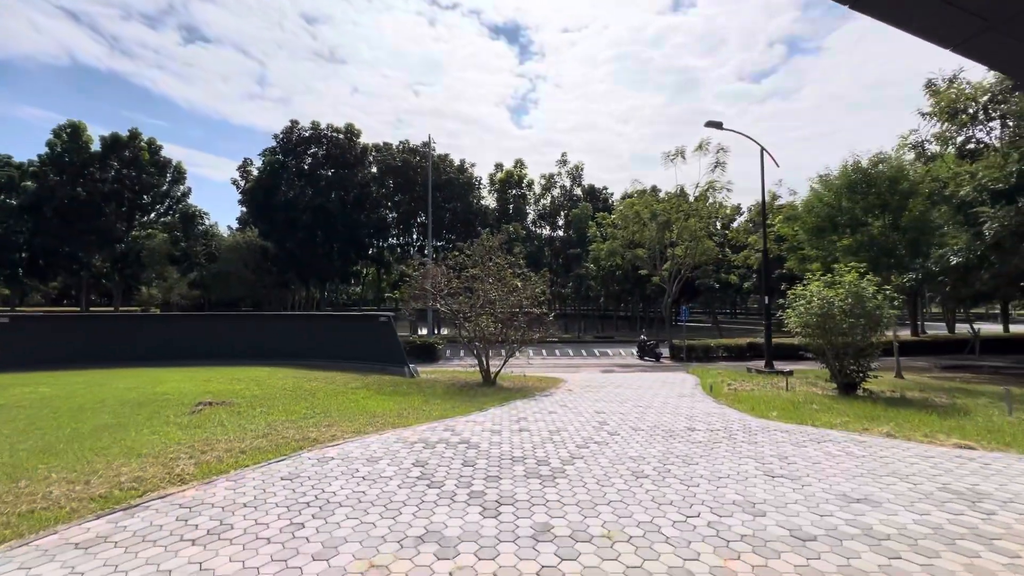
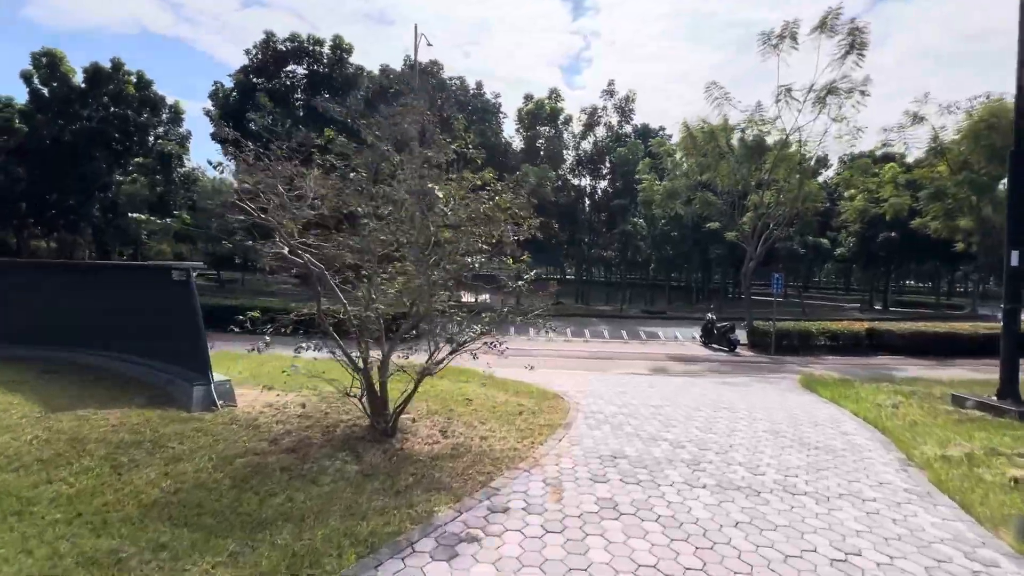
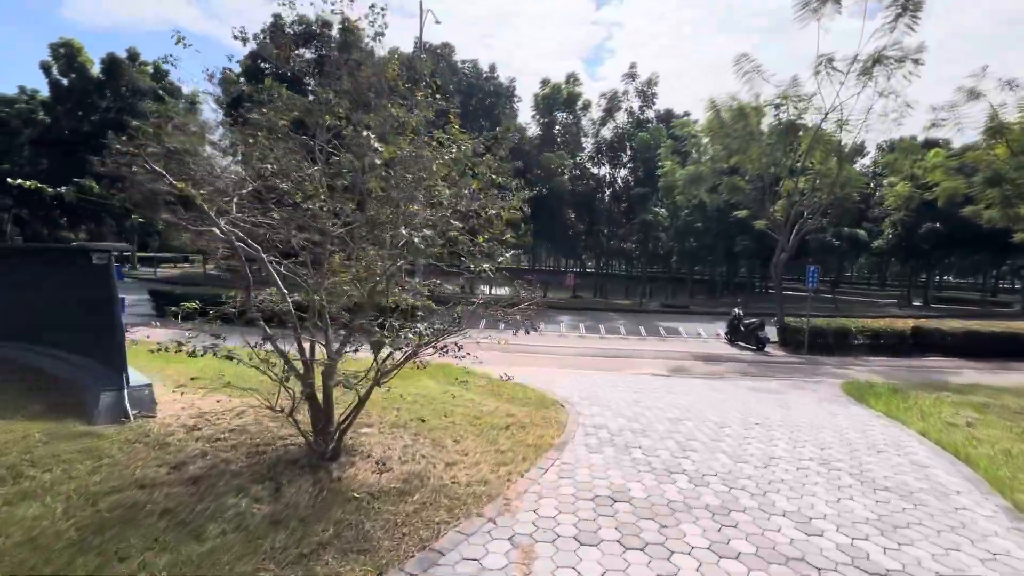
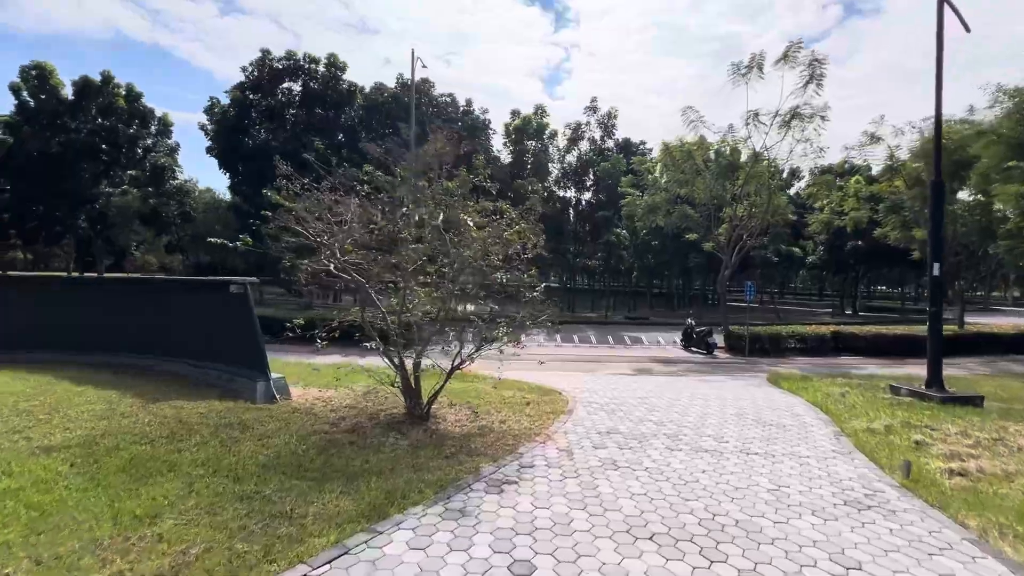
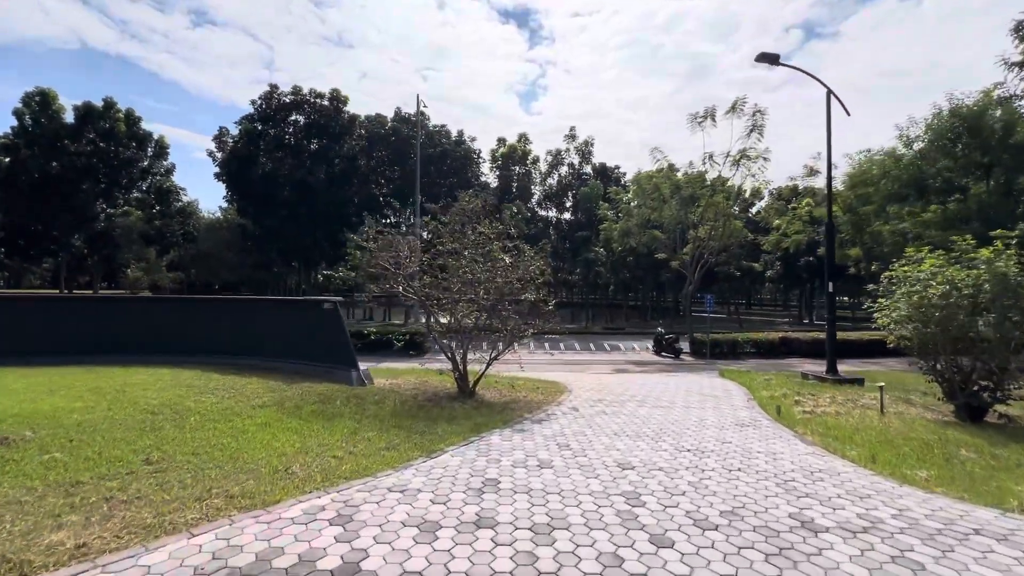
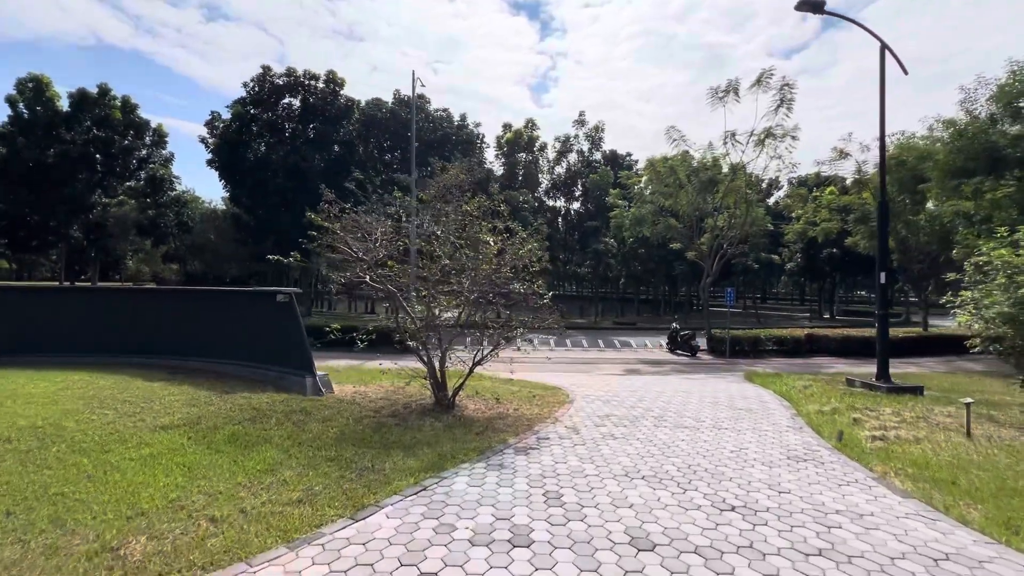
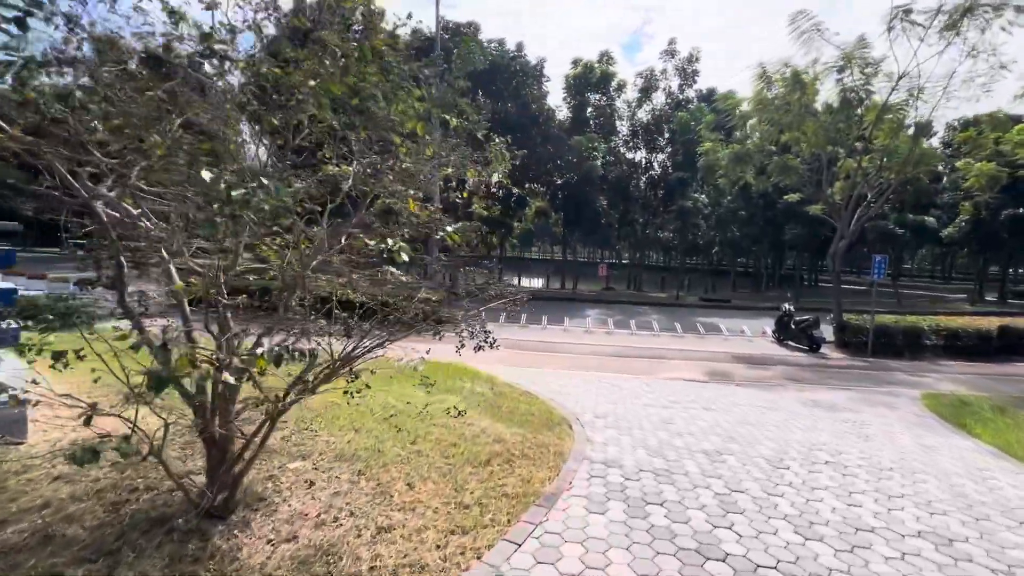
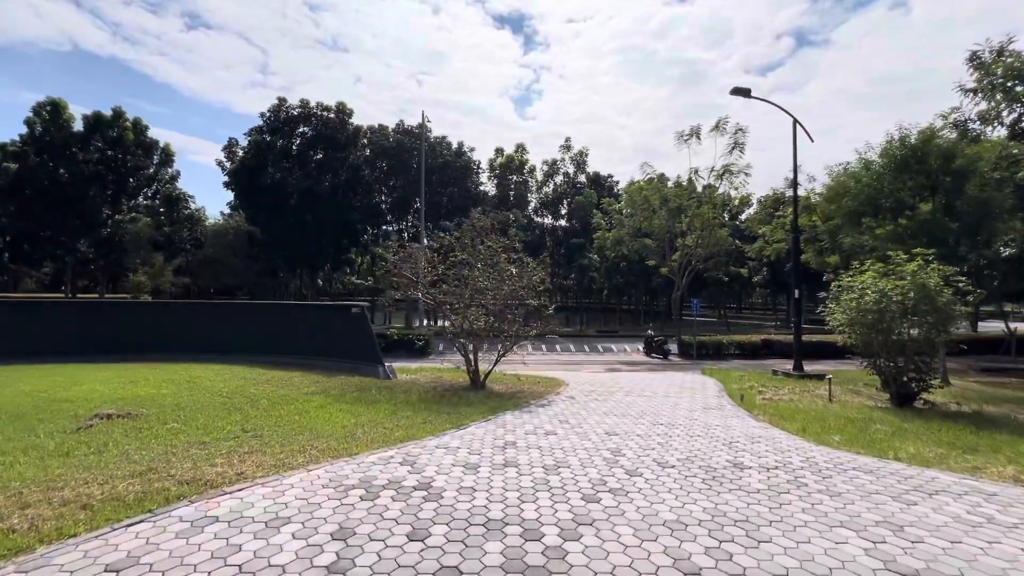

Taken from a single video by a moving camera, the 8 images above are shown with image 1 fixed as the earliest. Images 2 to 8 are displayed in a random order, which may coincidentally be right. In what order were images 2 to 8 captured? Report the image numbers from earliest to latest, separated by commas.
8, 5, 6, 4, 2, 3, 7
